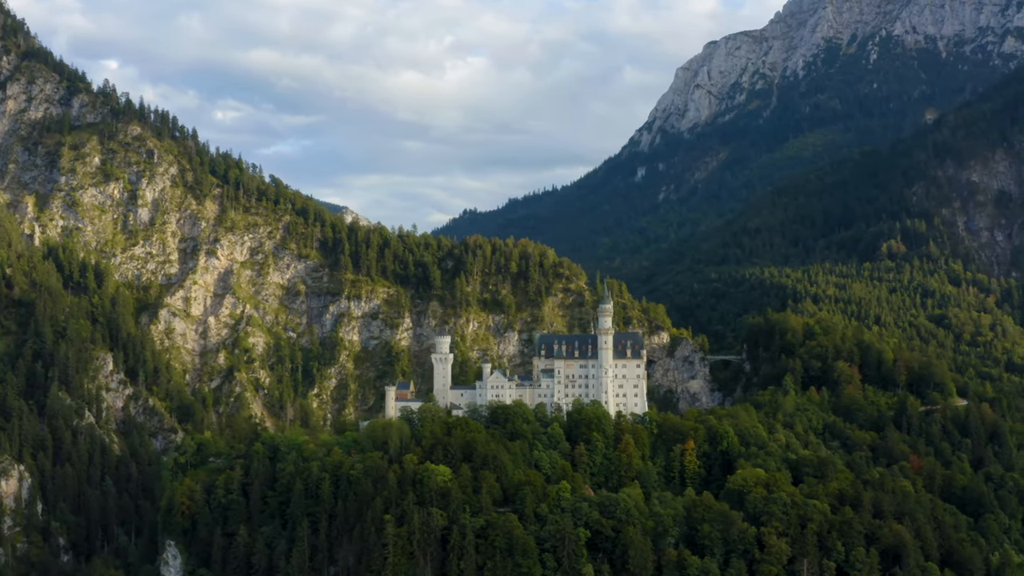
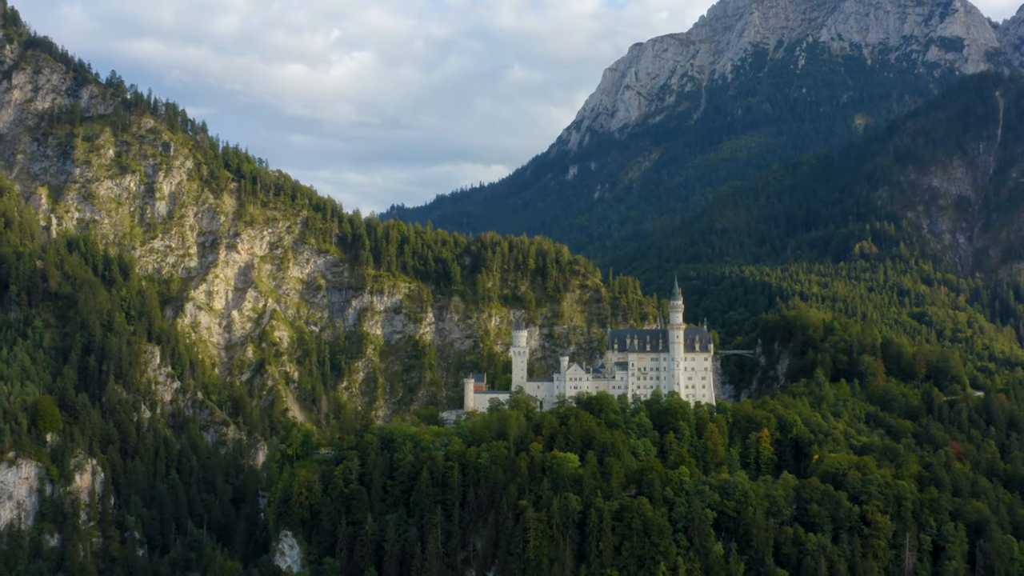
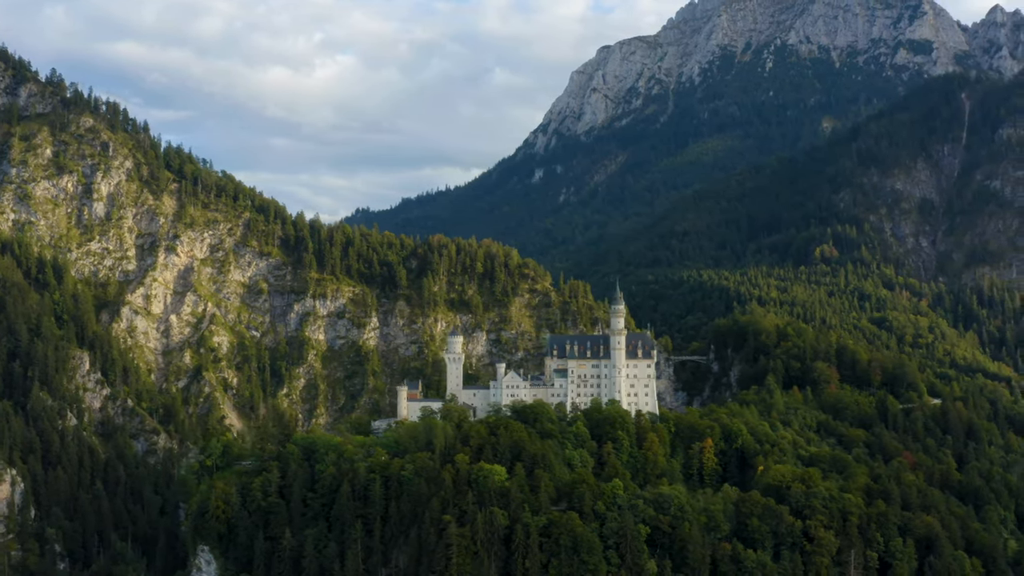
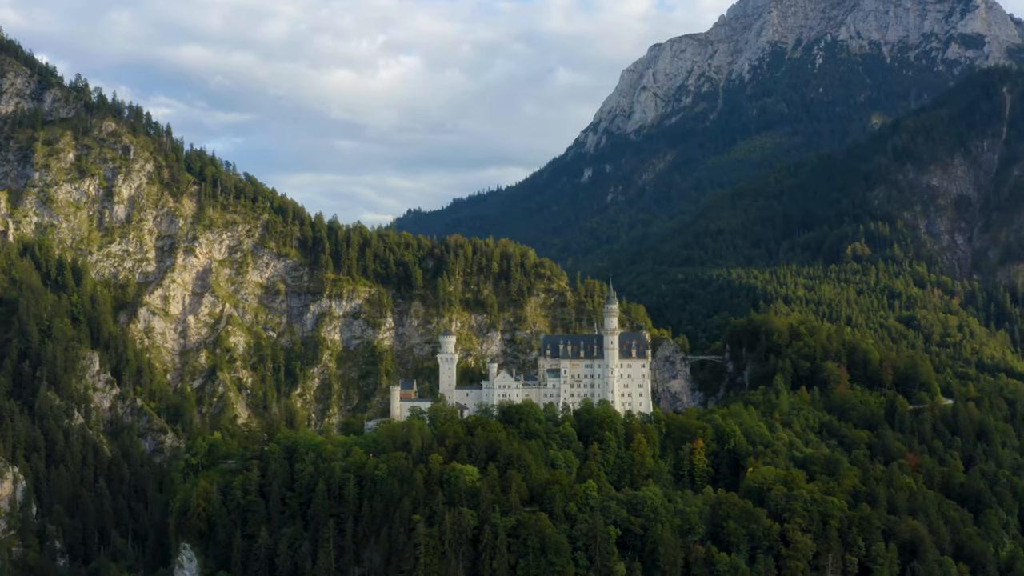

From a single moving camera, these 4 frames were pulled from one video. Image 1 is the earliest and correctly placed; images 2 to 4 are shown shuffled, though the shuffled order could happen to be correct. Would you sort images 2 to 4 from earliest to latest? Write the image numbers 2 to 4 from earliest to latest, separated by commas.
4, 3, 2
